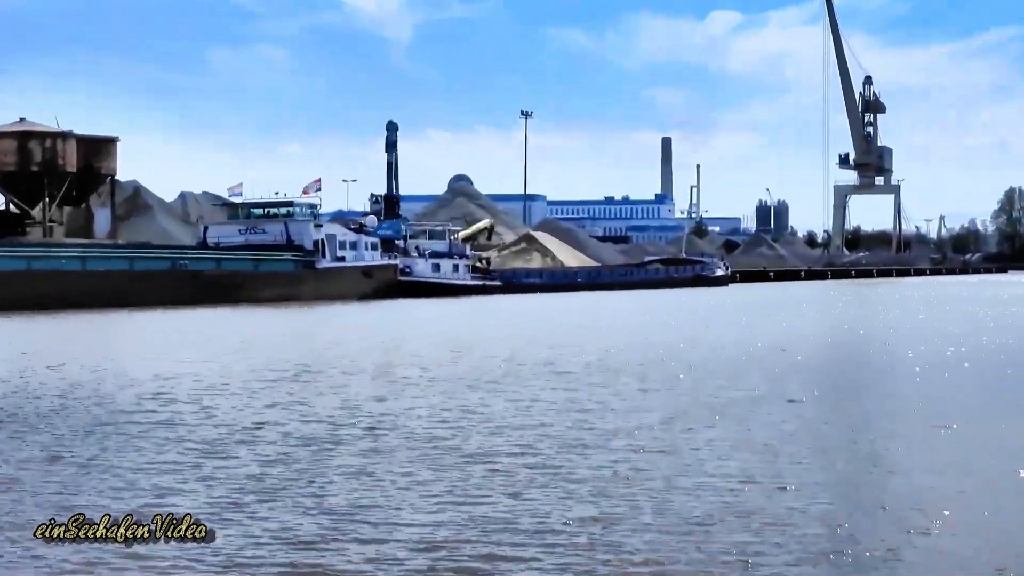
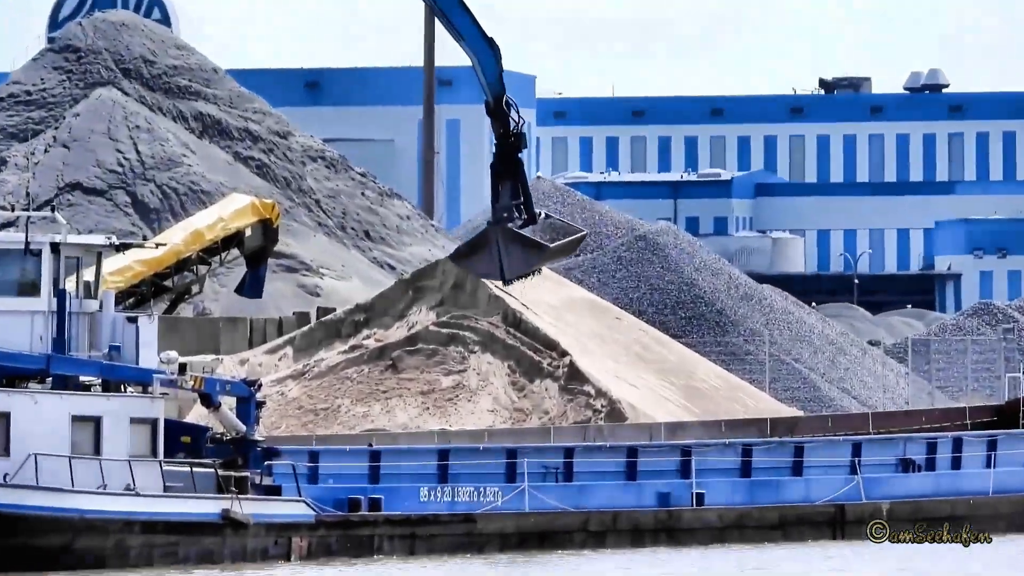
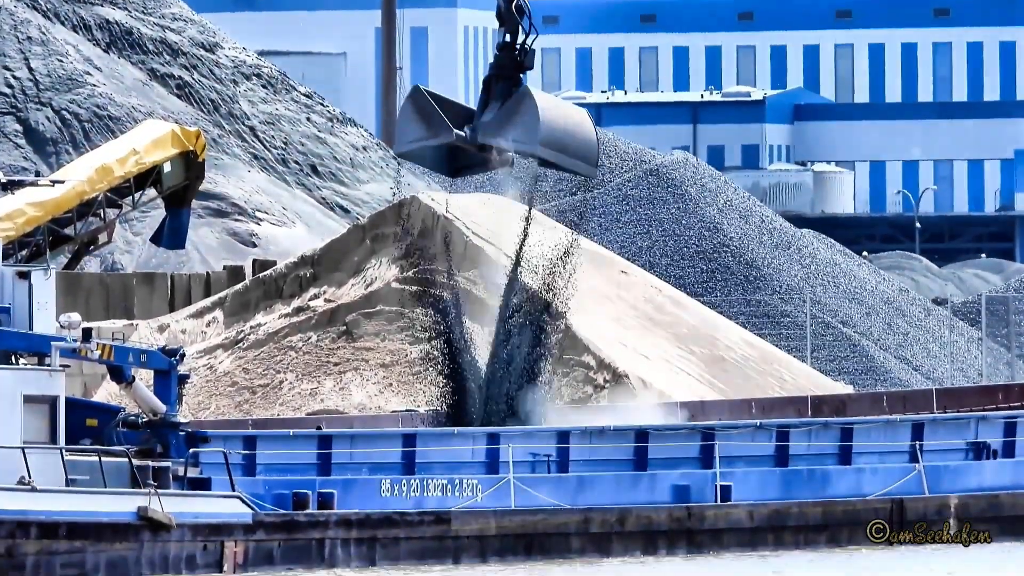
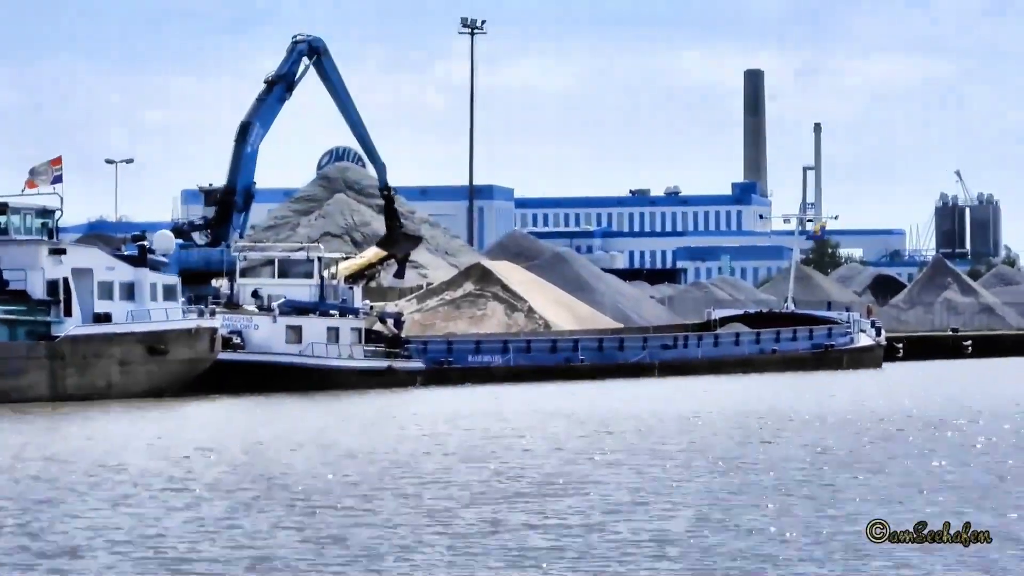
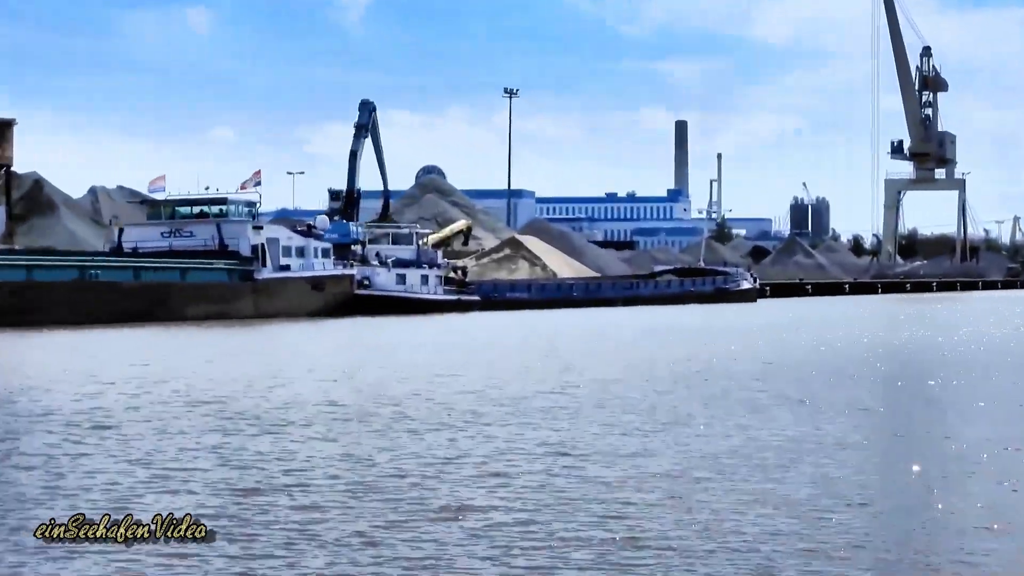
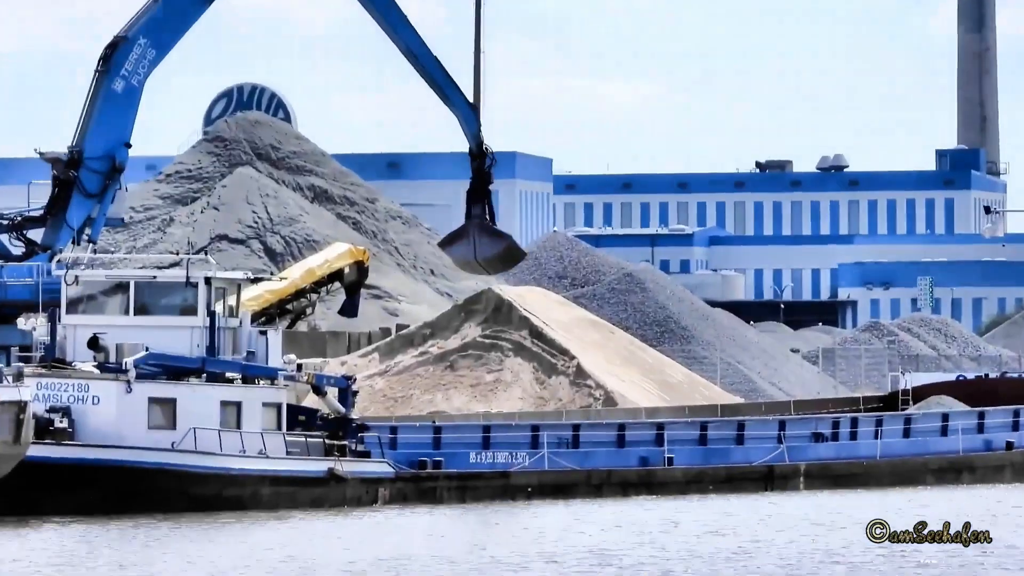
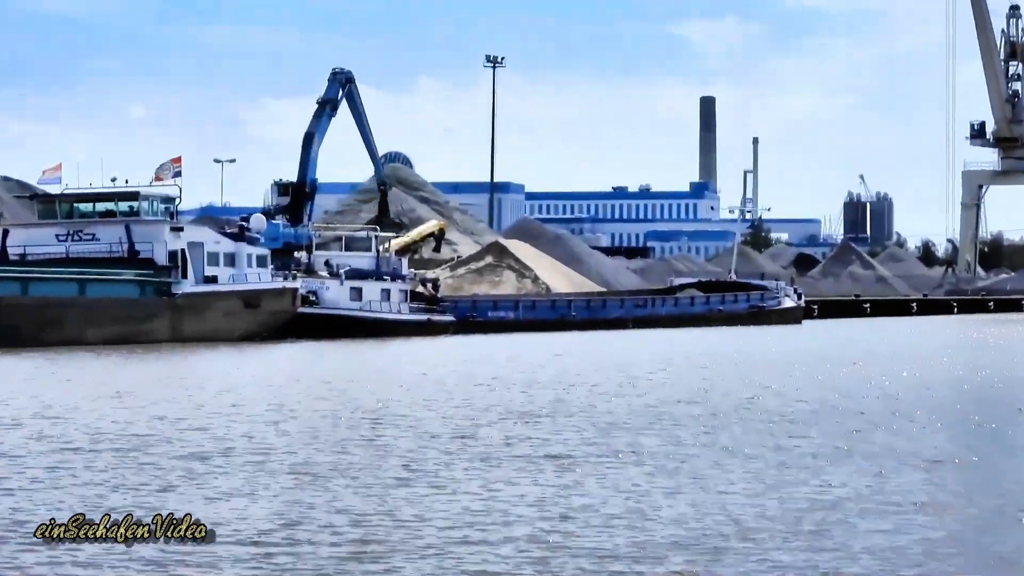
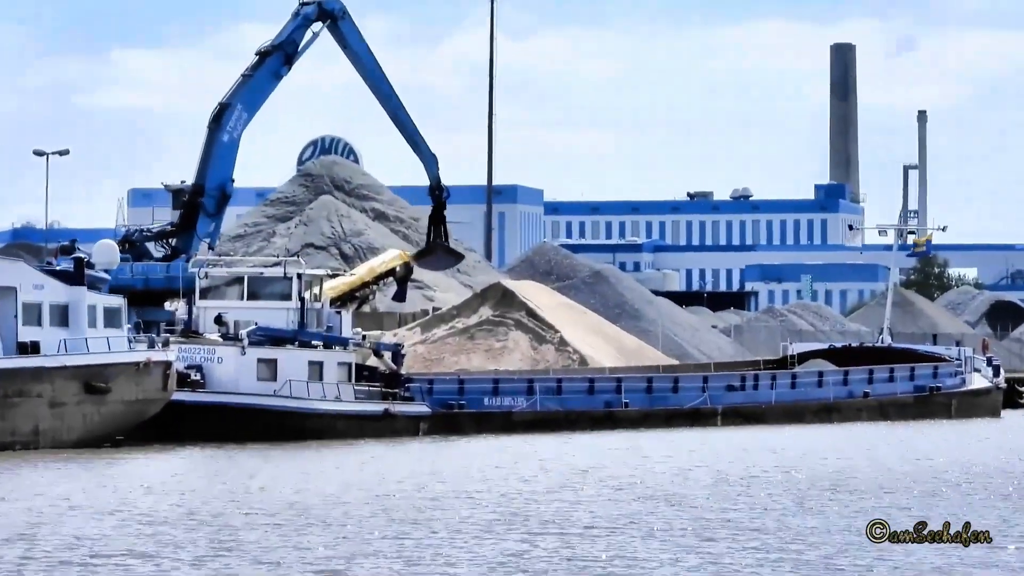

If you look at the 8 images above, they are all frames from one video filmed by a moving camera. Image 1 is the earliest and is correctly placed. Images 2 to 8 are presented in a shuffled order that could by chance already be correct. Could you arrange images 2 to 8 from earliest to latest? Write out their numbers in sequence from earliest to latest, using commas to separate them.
5, 7, 4, 8, 6, 2, 3
